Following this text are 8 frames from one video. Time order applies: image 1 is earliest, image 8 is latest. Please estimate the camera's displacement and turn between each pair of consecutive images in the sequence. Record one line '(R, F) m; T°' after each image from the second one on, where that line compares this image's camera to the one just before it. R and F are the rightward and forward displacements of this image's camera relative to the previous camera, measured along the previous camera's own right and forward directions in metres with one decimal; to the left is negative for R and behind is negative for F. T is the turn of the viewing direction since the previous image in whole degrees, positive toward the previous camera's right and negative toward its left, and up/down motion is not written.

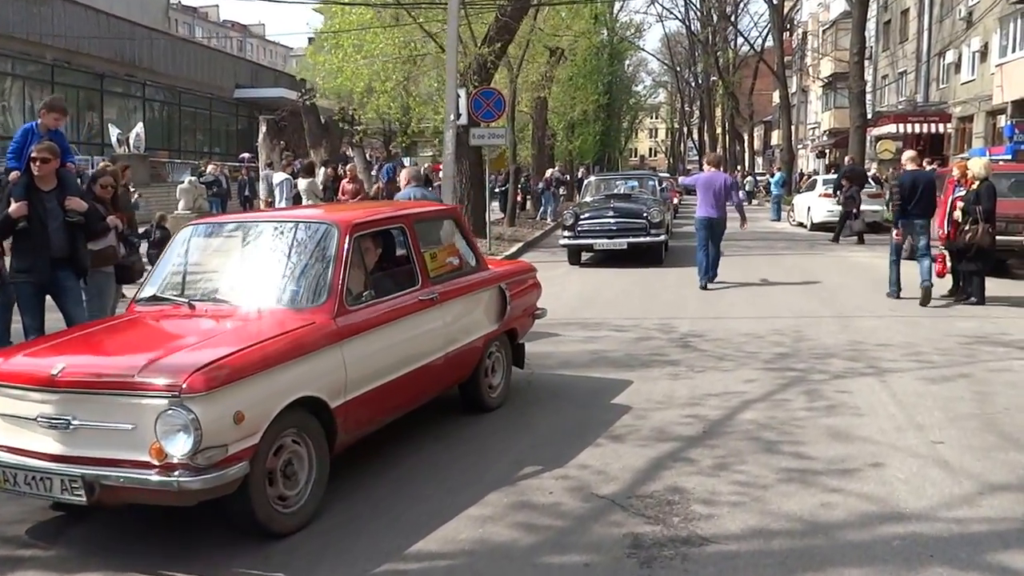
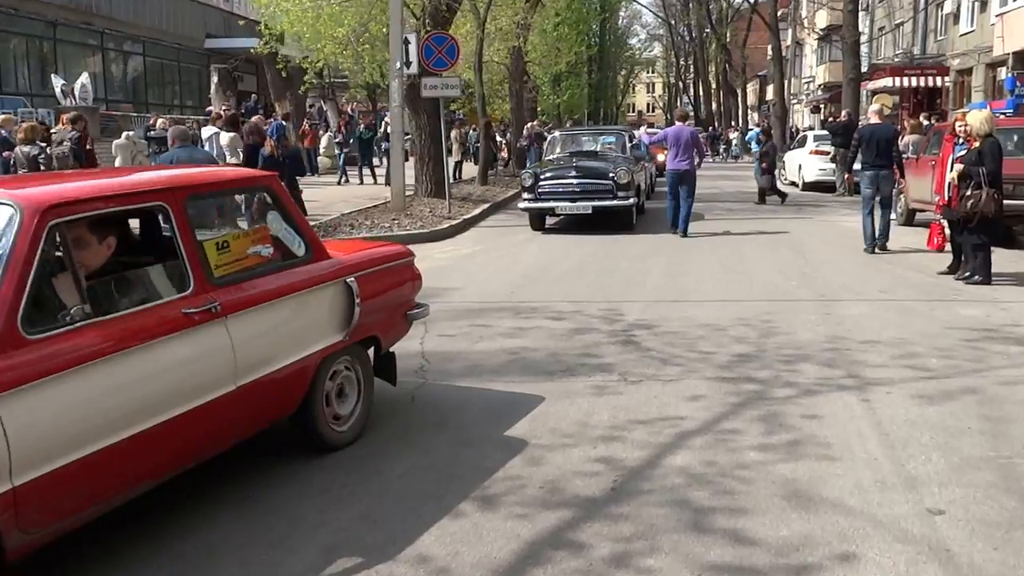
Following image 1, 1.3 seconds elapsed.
(+0.6, +1.8) m; 0°
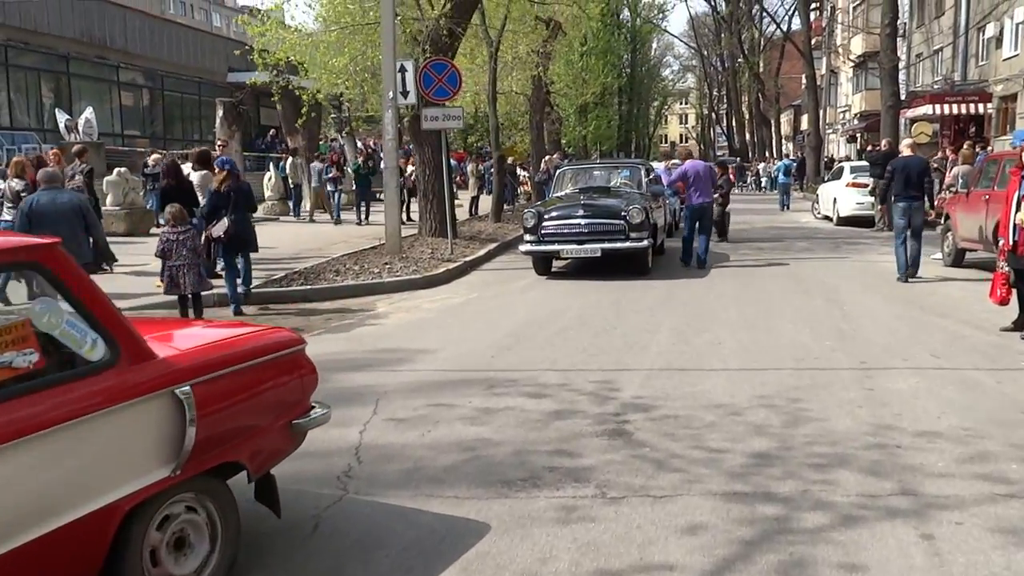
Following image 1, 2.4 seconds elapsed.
(+0.4, +1.6) m; -2°
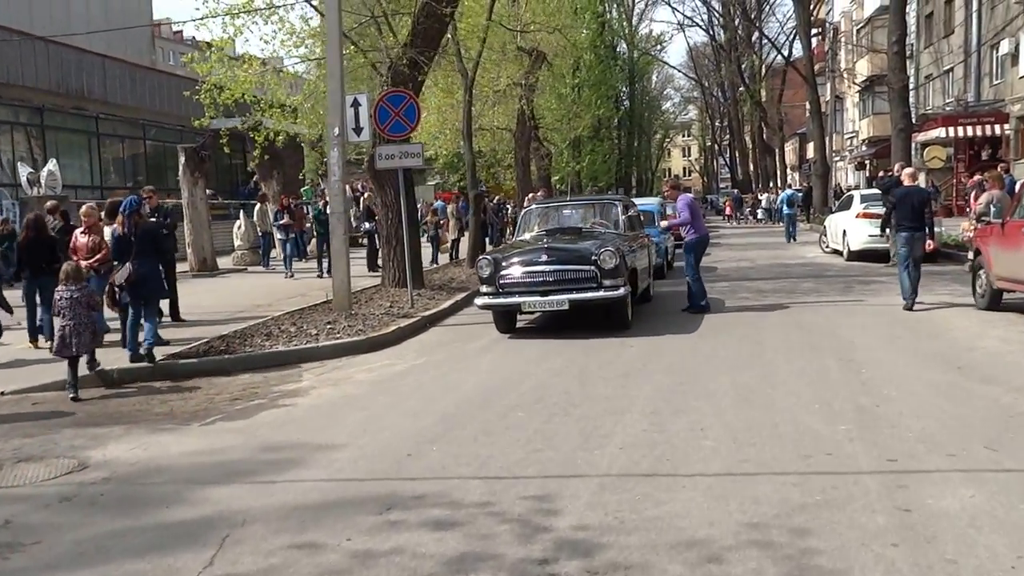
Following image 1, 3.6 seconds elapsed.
(+0.6, +2.0) m; -1°
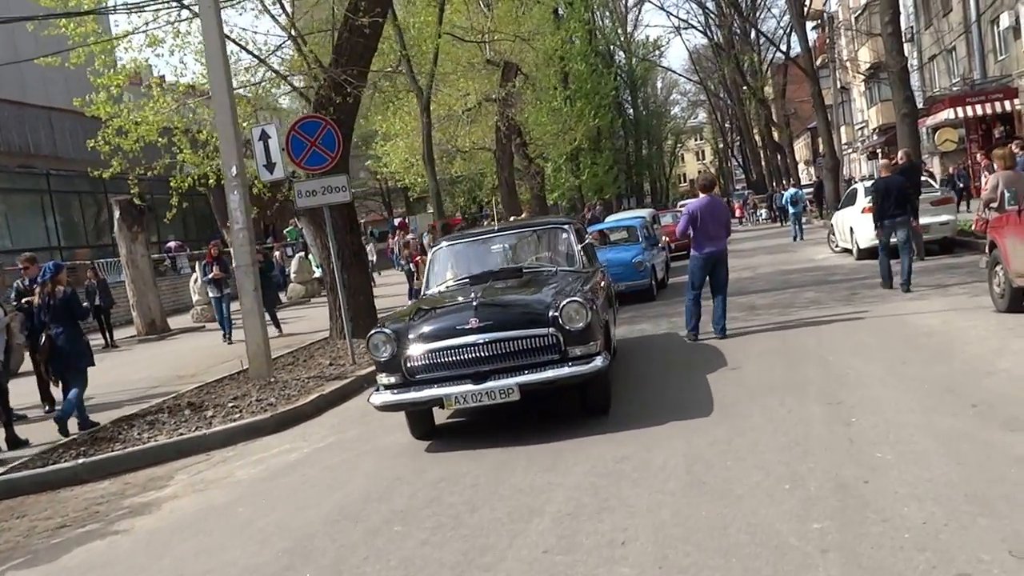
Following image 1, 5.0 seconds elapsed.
(+0.9, +1.9) m; -2°
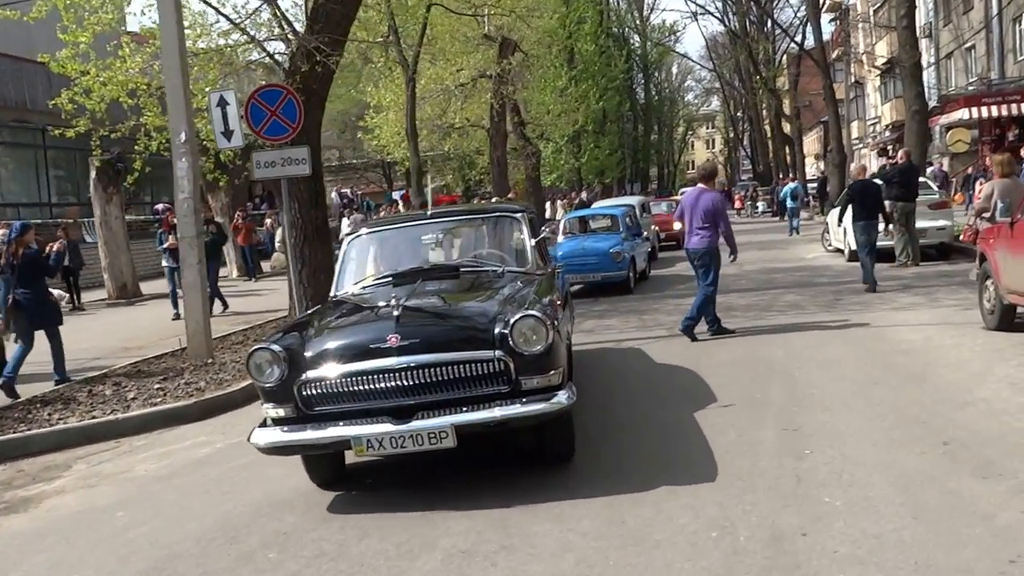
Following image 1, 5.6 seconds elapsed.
(+0.5, +0.7) m; 0°
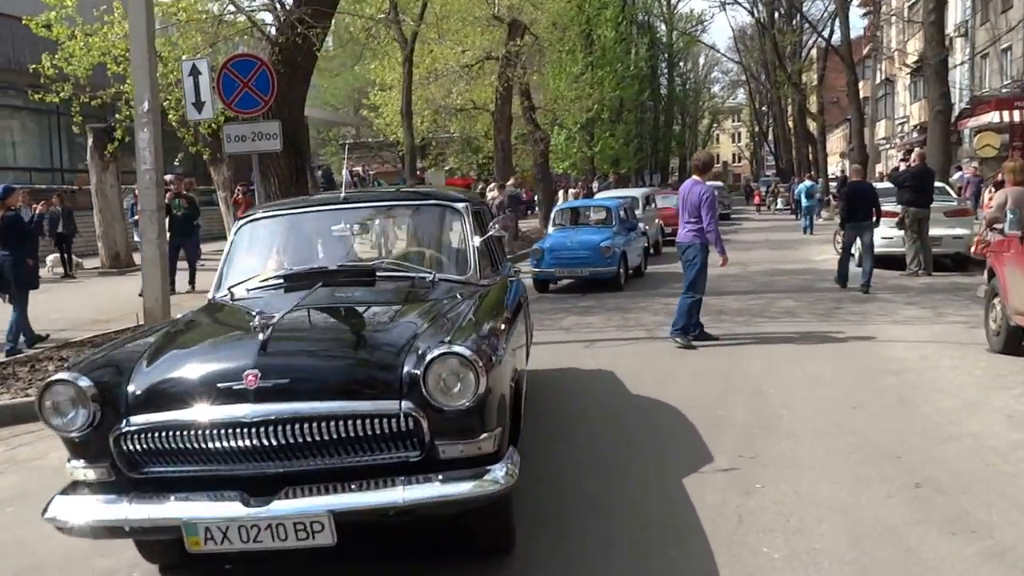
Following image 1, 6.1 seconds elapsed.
(+0.4, +0.6) m; -1°
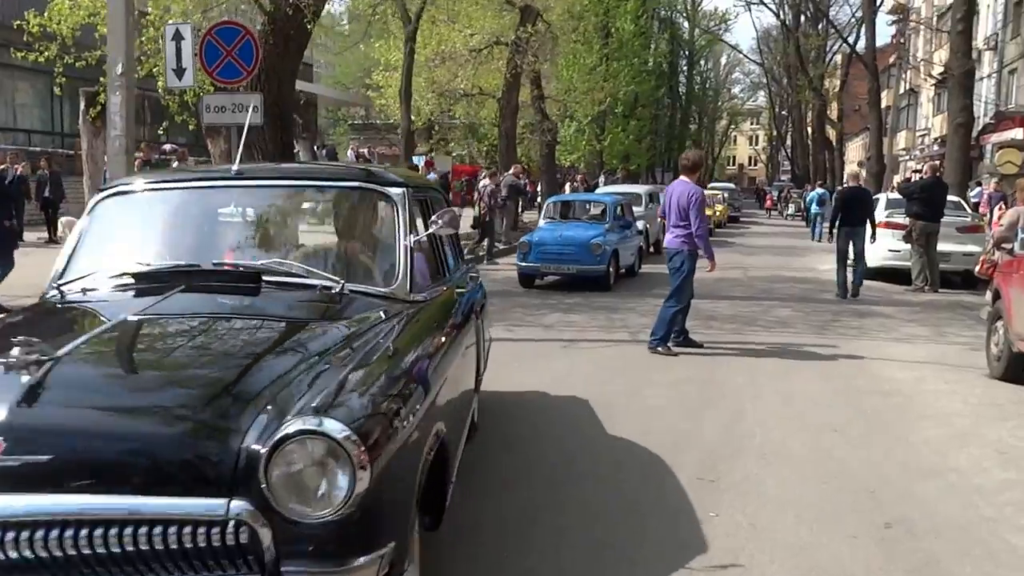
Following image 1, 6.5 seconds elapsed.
(+0.3, +0.5) m; 0°
